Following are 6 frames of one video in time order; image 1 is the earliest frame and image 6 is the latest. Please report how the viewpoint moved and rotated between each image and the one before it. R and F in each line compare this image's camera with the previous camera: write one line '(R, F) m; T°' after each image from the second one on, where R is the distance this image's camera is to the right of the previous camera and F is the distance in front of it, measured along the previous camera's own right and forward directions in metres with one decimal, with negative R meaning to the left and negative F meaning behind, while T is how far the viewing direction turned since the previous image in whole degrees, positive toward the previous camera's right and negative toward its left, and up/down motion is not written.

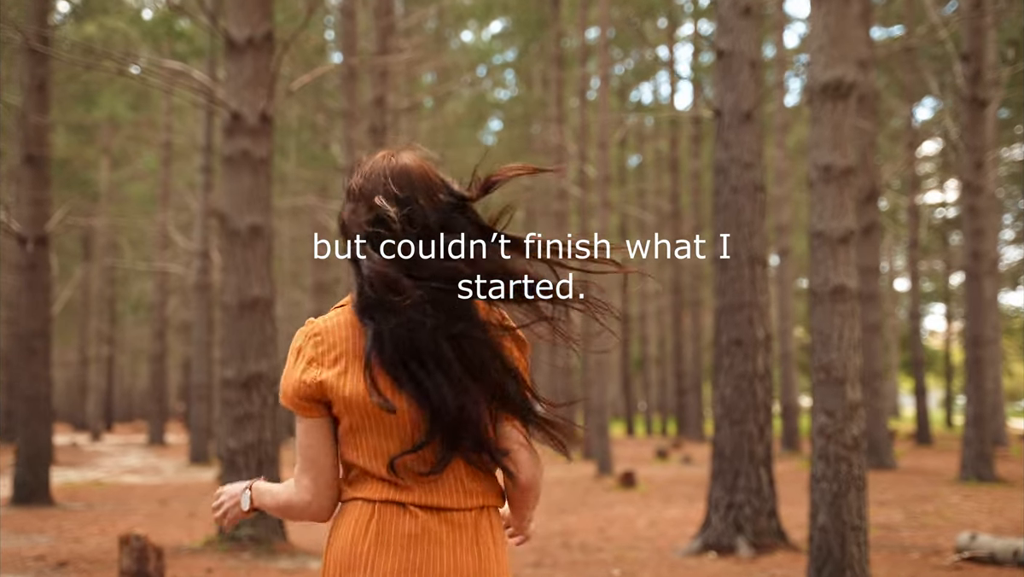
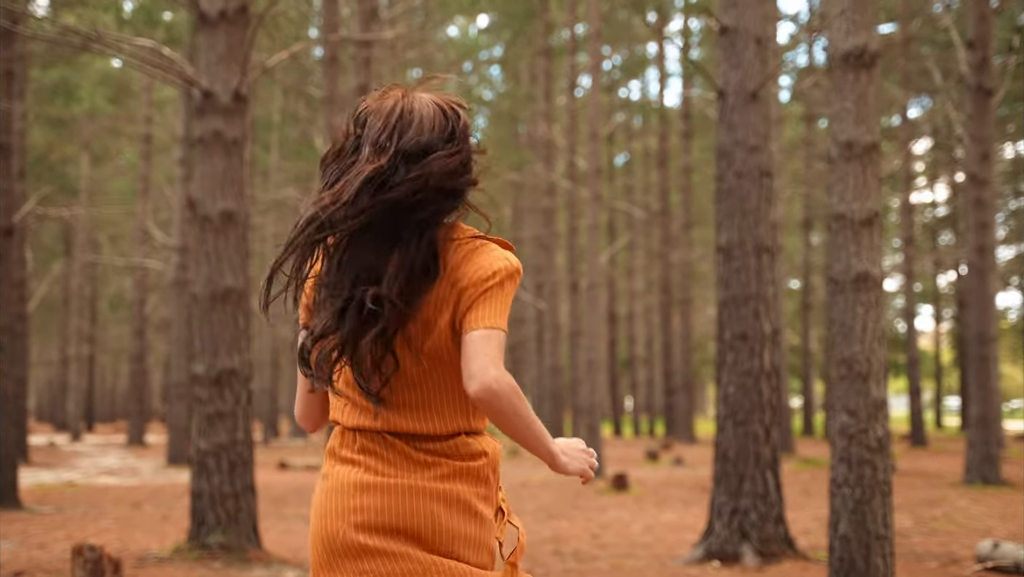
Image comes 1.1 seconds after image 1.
(0.0, +0.5) m; +1°
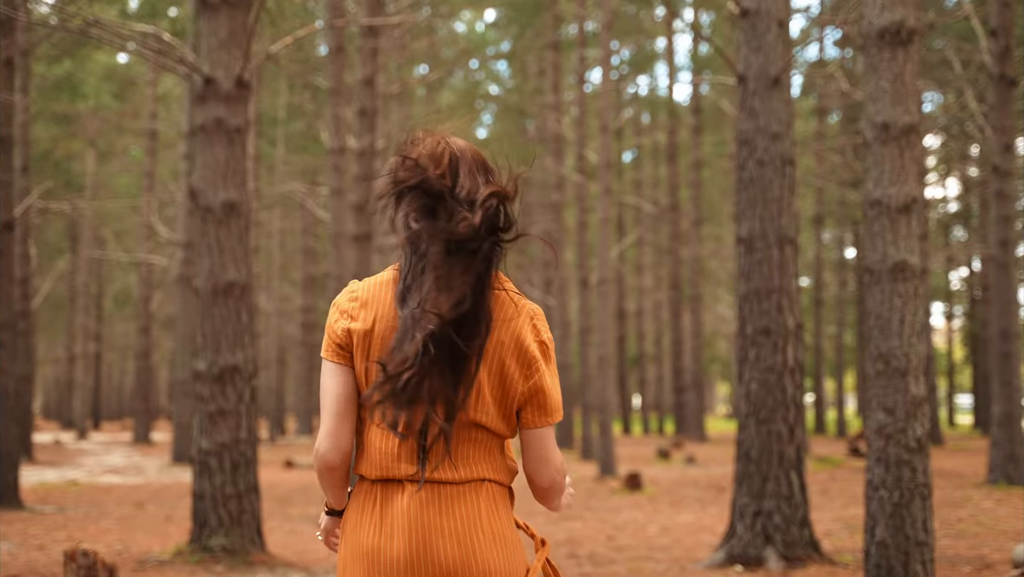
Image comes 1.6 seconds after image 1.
(0.0, +0.3) m; 0°
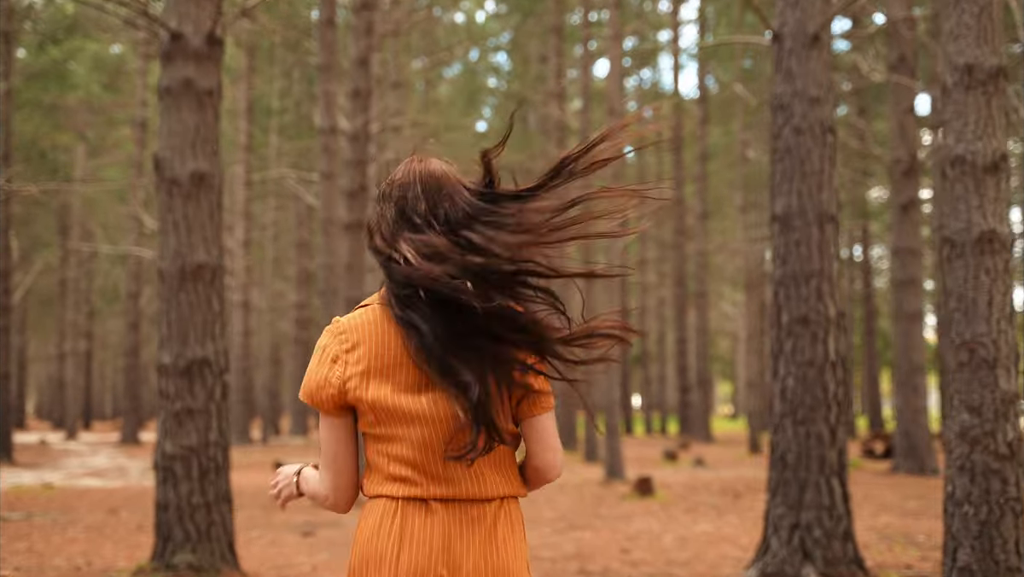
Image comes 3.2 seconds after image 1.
(0.0, +0.9) m; 0°
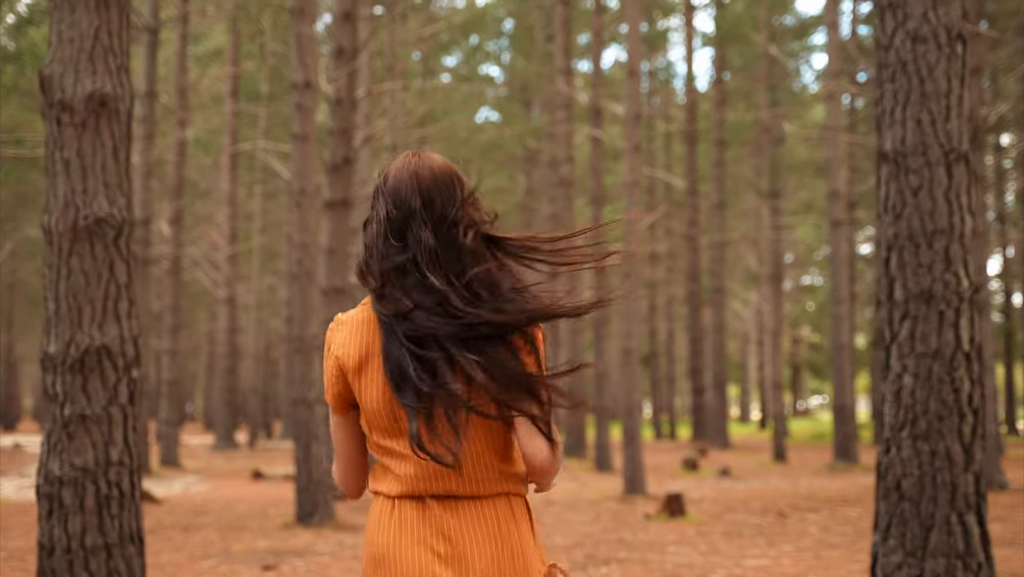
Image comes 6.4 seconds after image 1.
(-0.1, +1.8) m; 0°
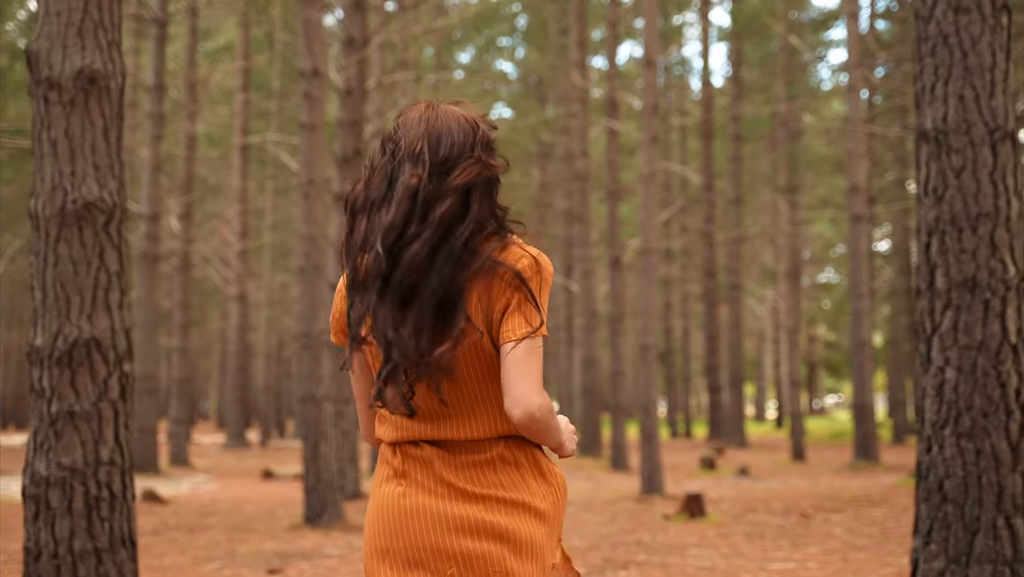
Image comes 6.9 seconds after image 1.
(0.0, +0.3) m; -1°
